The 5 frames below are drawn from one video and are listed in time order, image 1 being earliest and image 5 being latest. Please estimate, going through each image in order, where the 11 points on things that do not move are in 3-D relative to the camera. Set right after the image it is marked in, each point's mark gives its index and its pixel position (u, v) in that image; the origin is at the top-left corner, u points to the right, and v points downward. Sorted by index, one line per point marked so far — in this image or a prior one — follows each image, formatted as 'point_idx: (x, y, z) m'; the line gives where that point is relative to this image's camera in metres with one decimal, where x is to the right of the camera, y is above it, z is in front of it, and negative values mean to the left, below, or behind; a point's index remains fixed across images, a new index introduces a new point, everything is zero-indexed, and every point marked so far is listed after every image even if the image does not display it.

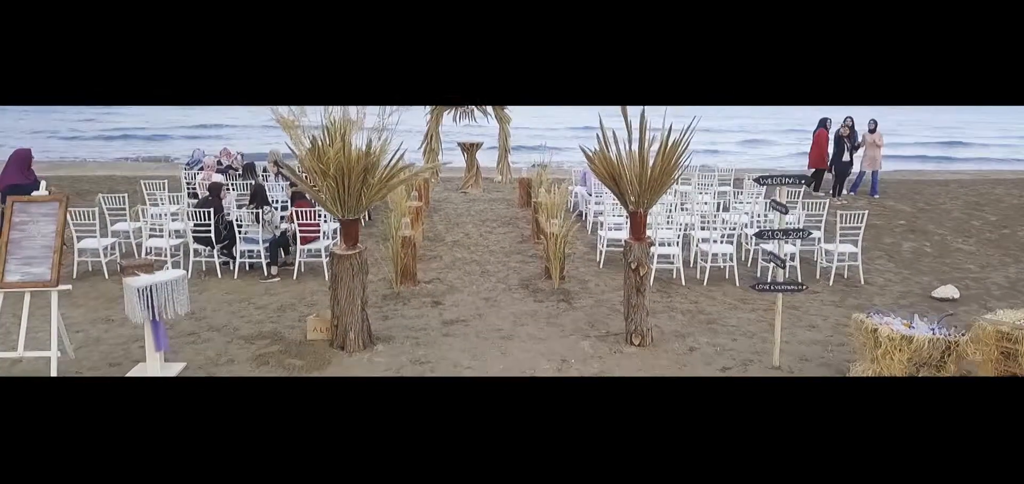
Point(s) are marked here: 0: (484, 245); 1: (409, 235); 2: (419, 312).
0: (-0.3, 0.0, +8.3) m
1: (-0.8, 0.0, +6.4) m
2: (-0.7, -0.5, +5.8) m
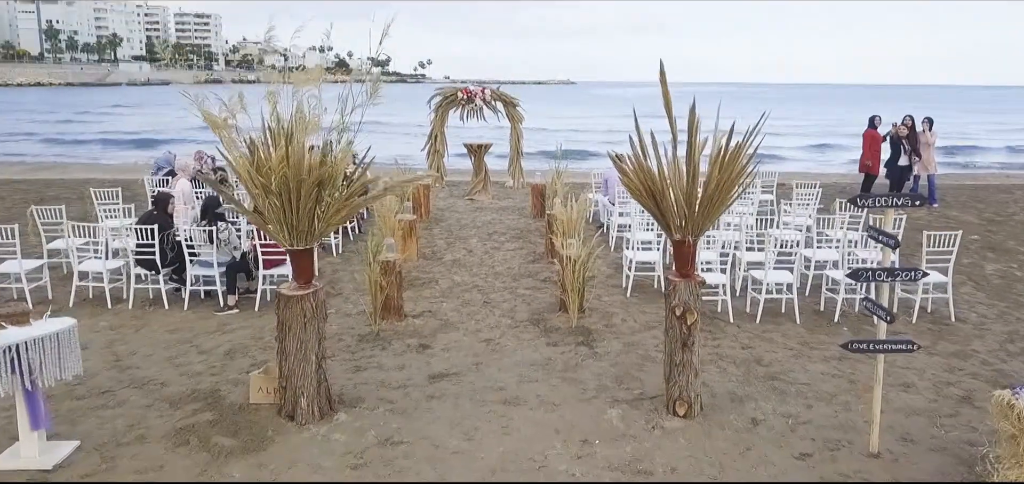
0: (-0.2, -0.2, +7.0) m
1: (-0.8, -0.1, +5.2) m
2: (-0.6, -0.7, +4.6) m
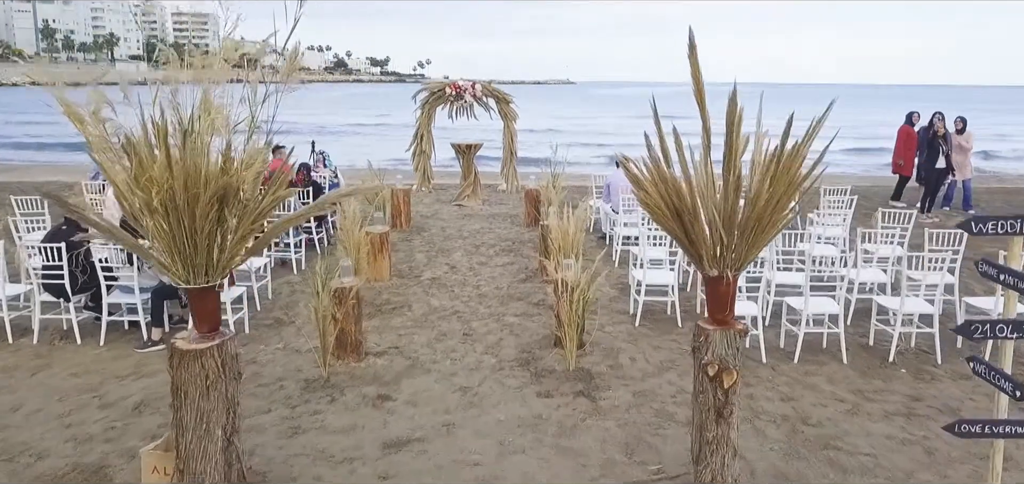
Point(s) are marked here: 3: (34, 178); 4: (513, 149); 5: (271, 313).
0: (-0.3, -0.3, +6.1) m
1: (-0.9, -0.2, +4.2) m
2: (-0.7, -0.8, +3.7) m
3: (-7.7, +1.0, +12.6) m
4: (0.0, +1.2, +10.3) m
5: (-1.6, -0.5, +5.2) m
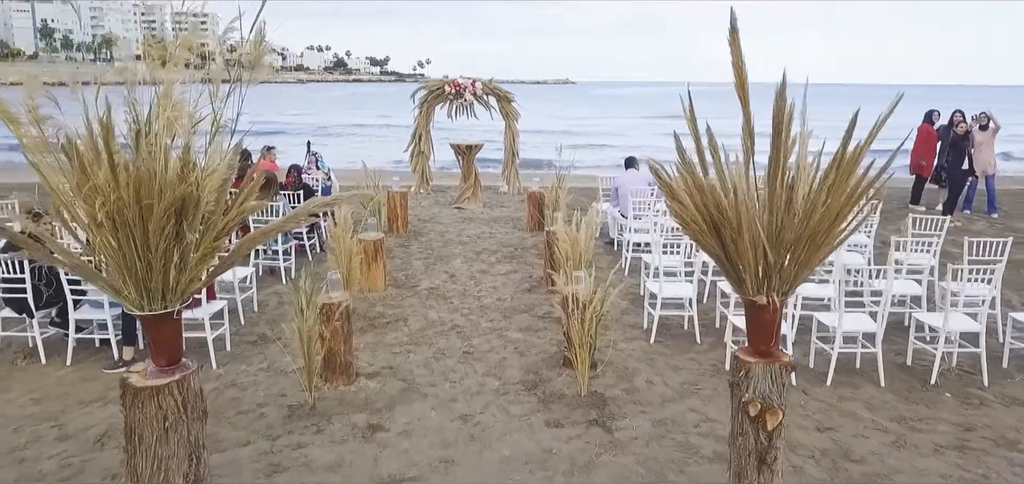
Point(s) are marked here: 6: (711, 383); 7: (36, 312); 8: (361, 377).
0: (-0.3, -0.4, +5.7) m
1: (-0.9, -0.3, +3.8) m
2: (-0.7, -0.9, +3.3) m
3: (-7.7, +1.0, +12.2) m
4: (0.0, +1.1, +9.9) m
5: (-1.6, -0.5, +4.9) m
6: (+1.0, -0.7, +4.0) m
7: (-2.5, -0.4, +4.2) m
8: (-0.8, -0.7, +4.1) m
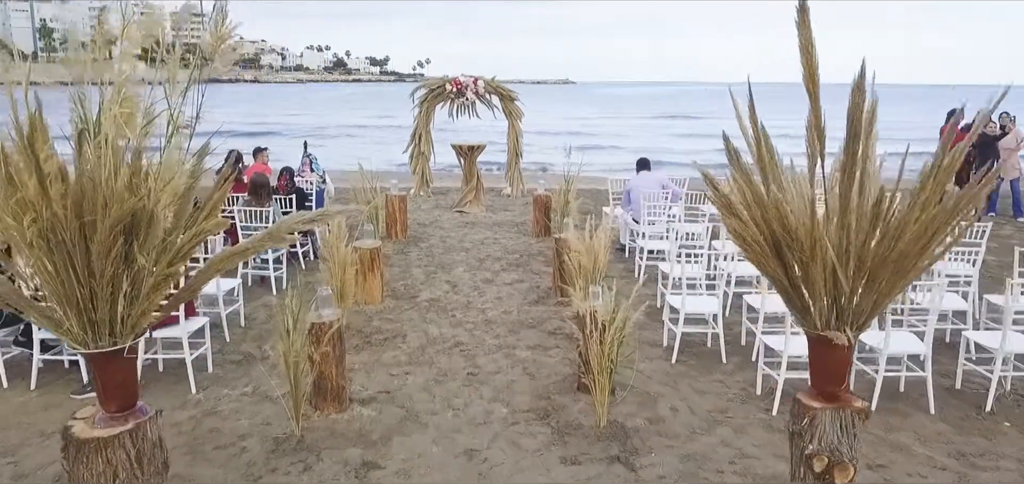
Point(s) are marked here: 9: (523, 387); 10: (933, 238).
0: (-0.2, -0.4, +5.3) m
1: (-0.8, -0.4, +3.4) m
2: (-0.7, -0.9, +2.9) m
3: (-7.6, +0.9, +11.9) m
4: (+0.1, +1.1, +9.5) m
5: (-1.5, -0.6, +4.5) m
6: (+1.1, -0.8, +3.6) m
7: (-2.5, -0.4, +3.8) m
8: (-0.7, -0.7, +3.7) m
9: (+0.1, -0.7, +3.9) m
10: (+1.0, 0.0, +1.8) m
